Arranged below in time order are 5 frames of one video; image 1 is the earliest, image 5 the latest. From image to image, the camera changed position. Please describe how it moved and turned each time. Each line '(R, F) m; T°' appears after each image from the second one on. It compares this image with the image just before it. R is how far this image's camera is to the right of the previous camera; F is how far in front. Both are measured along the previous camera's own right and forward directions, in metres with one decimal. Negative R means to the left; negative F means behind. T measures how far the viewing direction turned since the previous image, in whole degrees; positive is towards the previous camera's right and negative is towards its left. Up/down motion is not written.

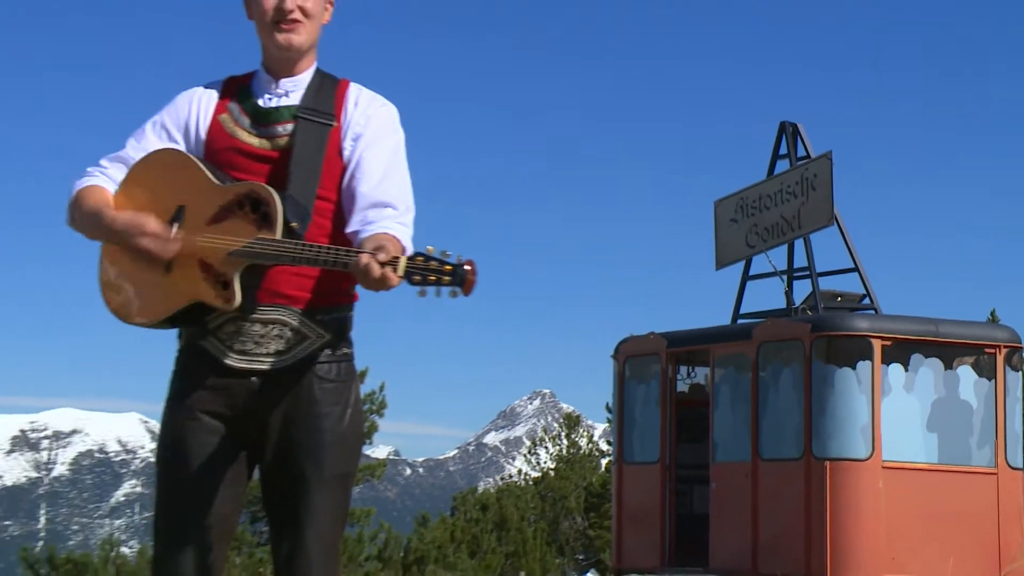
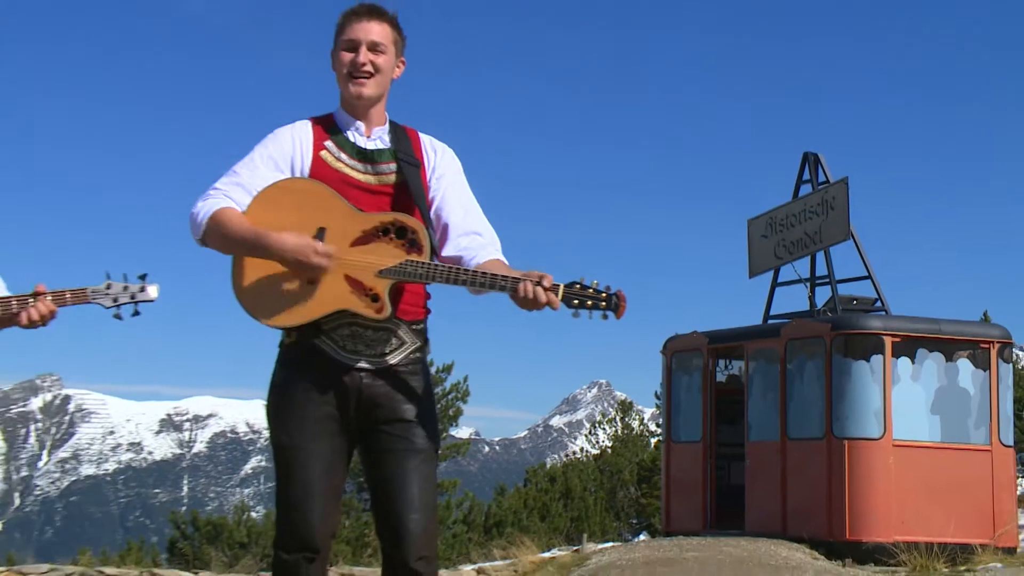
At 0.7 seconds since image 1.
(-0.1, -0.6) m; -2°
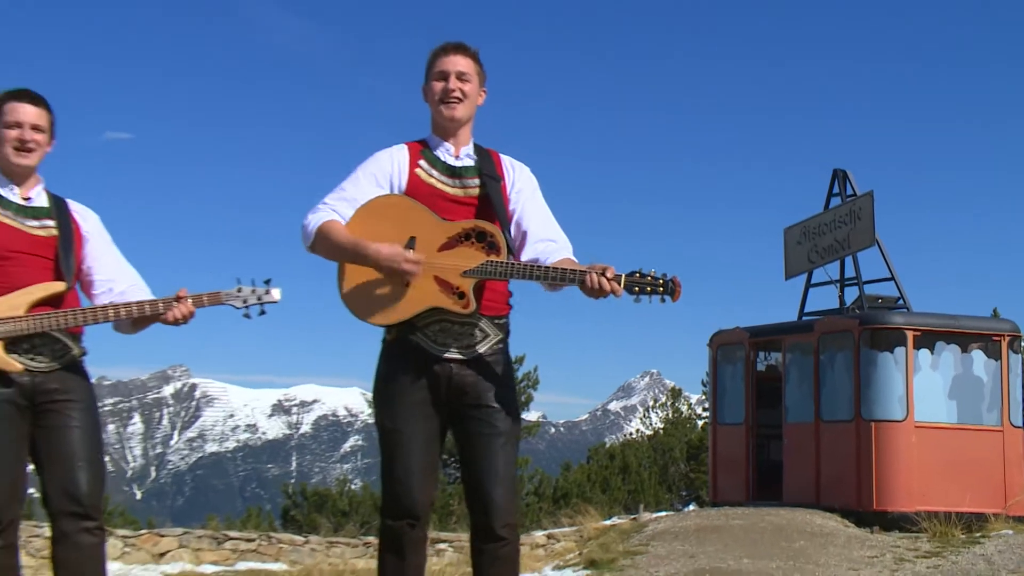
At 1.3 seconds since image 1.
(-0.2, -0.5) m; -2°
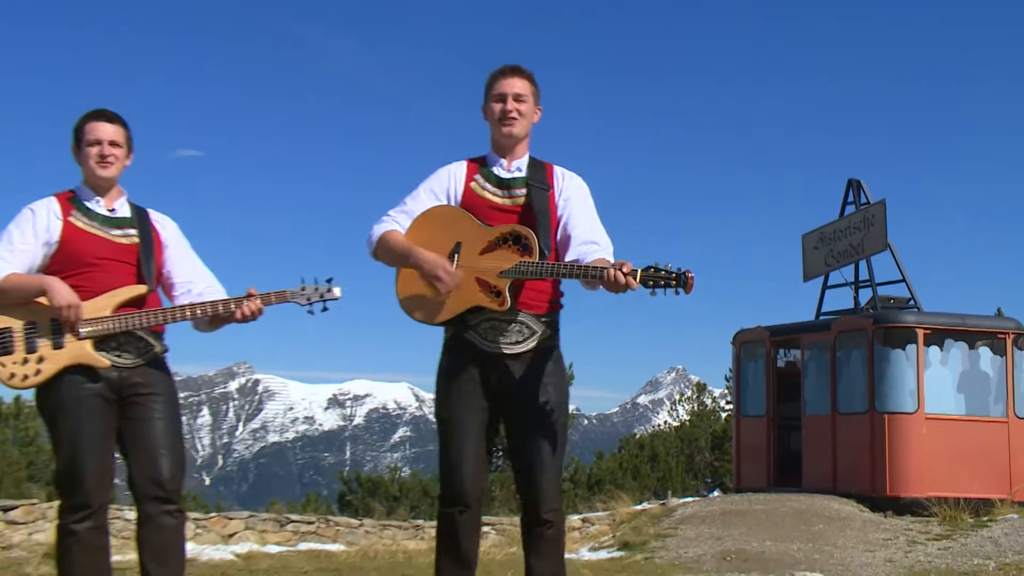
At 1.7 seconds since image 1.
(-0.1, -0.3) m; -1°
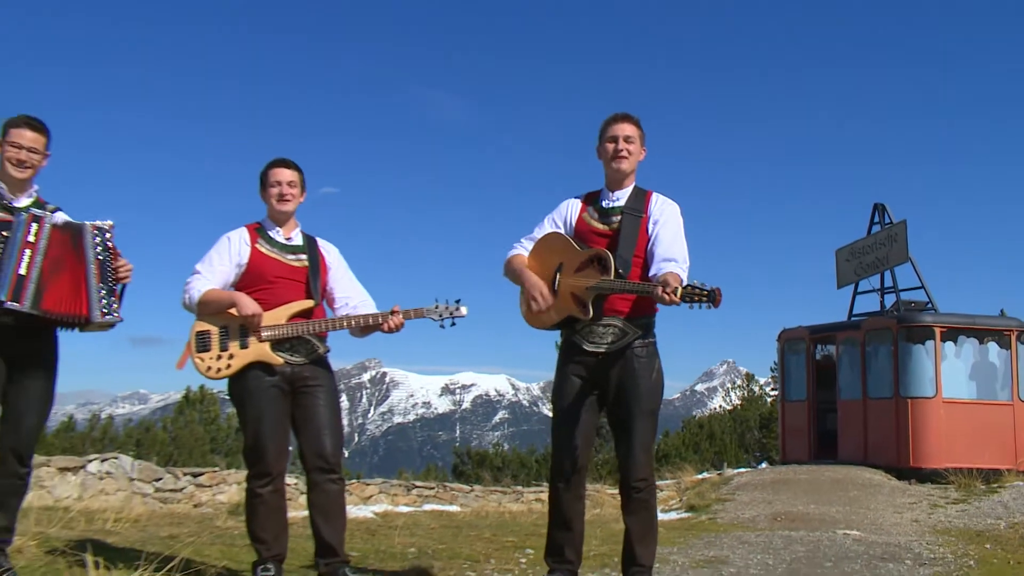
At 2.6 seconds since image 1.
(-0.3, -1.0) m; -2°
